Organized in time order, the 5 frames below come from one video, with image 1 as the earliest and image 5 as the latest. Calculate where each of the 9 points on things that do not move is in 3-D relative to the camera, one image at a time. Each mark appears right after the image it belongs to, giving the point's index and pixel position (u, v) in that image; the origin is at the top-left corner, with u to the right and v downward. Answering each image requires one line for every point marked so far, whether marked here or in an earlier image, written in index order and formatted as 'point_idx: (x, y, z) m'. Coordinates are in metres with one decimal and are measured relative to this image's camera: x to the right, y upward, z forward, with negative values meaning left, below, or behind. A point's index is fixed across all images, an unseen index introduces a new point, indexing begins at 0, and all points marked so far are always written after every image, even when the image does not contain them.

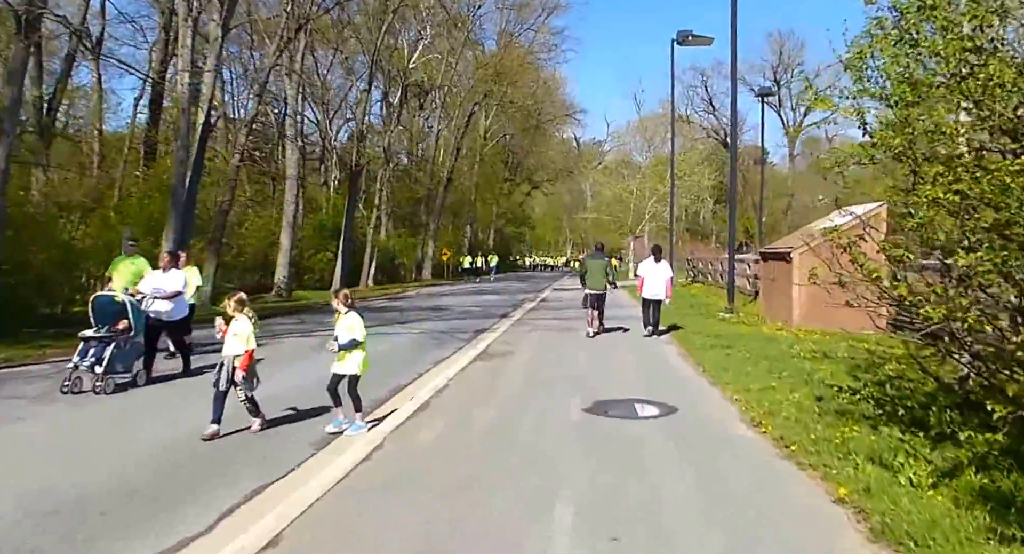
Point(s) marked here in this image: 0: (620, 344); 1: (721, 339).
0: (+2.0, -1.3, +14.7) m
1: (+3.7, -1.1, +14.1) m
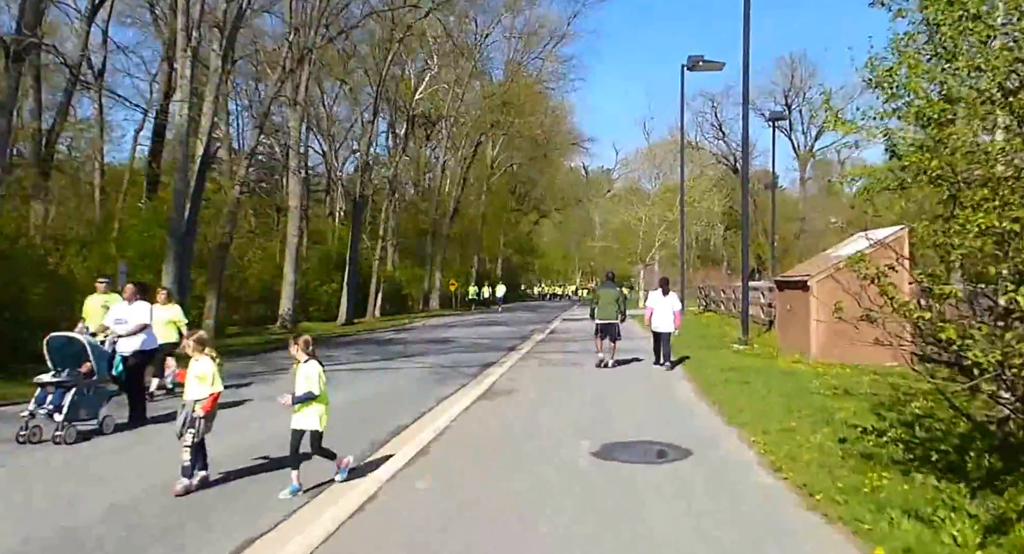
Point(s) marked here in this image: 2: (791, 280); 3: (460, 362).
0: (+2.1, -1.8, +14.1) m
1: (+3.8, -1.6, +13.5) m
2: (+6.0, -0.1, +17.0) m
3: (-1.2, -2.0, +18.9) m
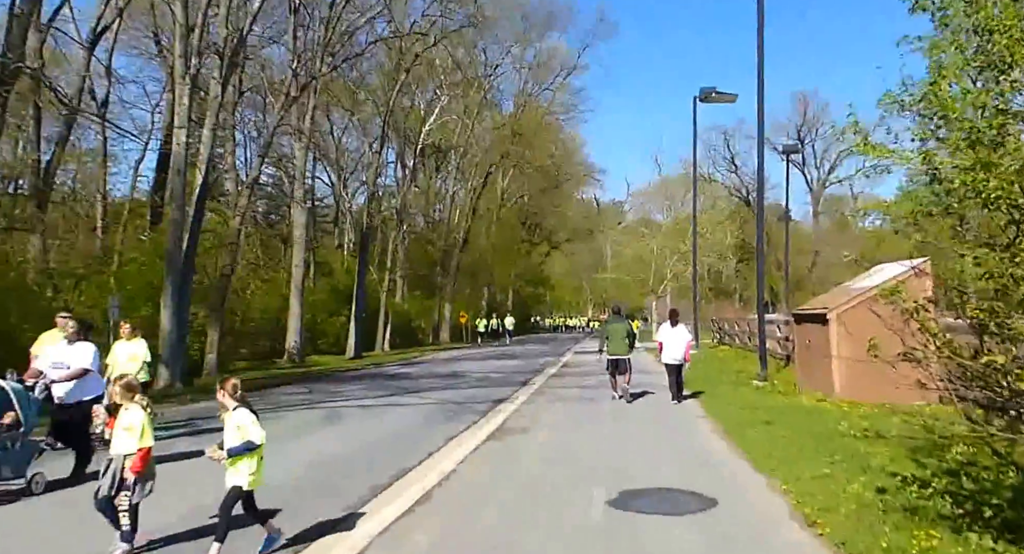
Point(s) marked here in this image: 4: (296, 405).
0: (+2.2, -2.4, +13.4) m
1: (+4.0, -2.2, +12.8) m
2: (+6.2, -0.7, +16.3) m
3: (-1.0, -2.8, +18.2) m
4: (-4.5, -2.7, +16.6) m
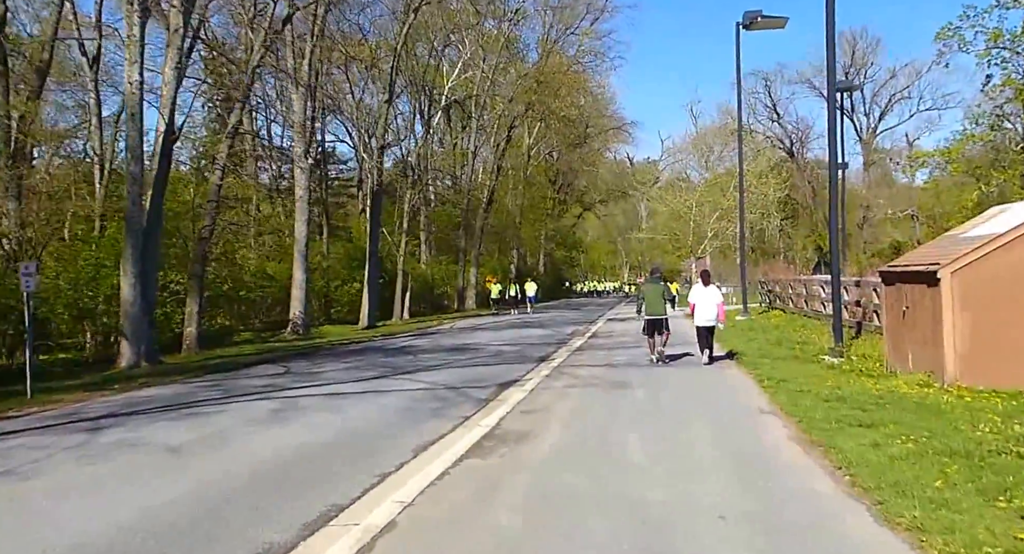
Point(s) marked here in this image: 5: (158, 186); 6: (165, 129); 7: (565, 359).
0: (+2.3, -1.7, +10.0) m
1: (+3.9, -1.5, +9.3) m
2: (+6.3, +0.1, +12.7) m
3: (-0.7, -1.9, +15.0) m
4: (-4.4, -2.0, +13.5) m
5: (-8.8, +2.3, +19.8) m
6: (-8.5, +3.6, +19.6) m
7: (+1.2, -1.9, +18.8) m
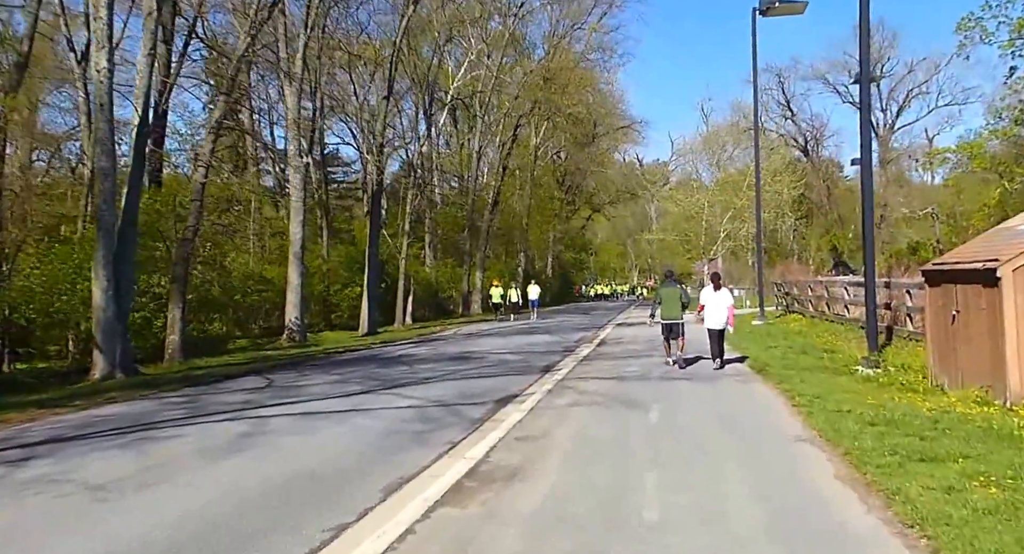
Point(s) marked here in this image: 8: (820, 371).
0: (+2.2, -1.8, +8.6) m
1: (+3.9, -1.6, +7.9) m
2: (+6.2, +0.1, +11.2) m
3: (-0.7, -2.0, +13.6) m
4: (-4.4, -2.0, +12.2) m
5: (-8.8, +2.1, +18.5) m
6: (-8.5, +3.5, +18.3) m
7: (+1.3, -2.0, +17.4) m
8: (+5.3, -1.6, +13.9) m
